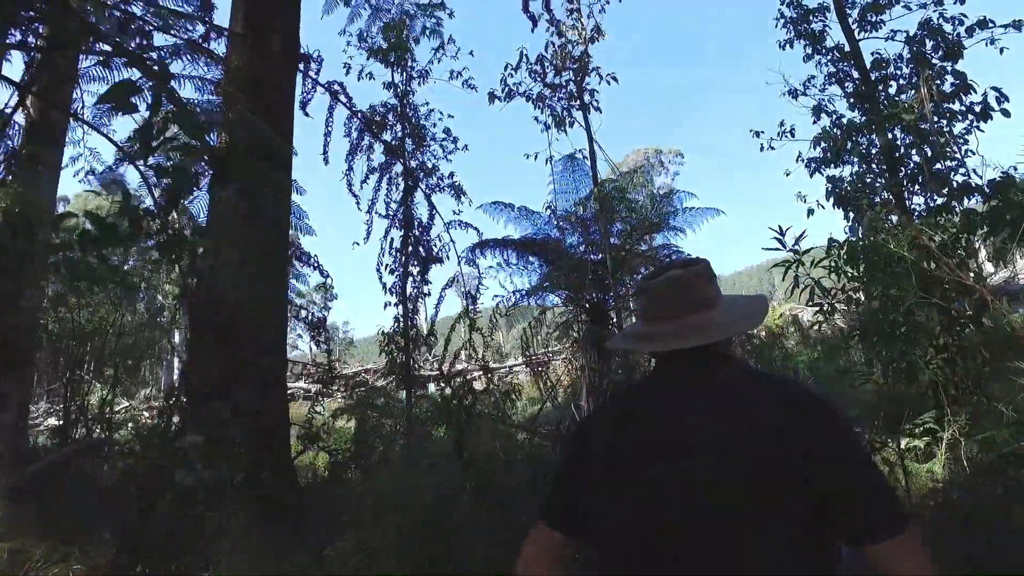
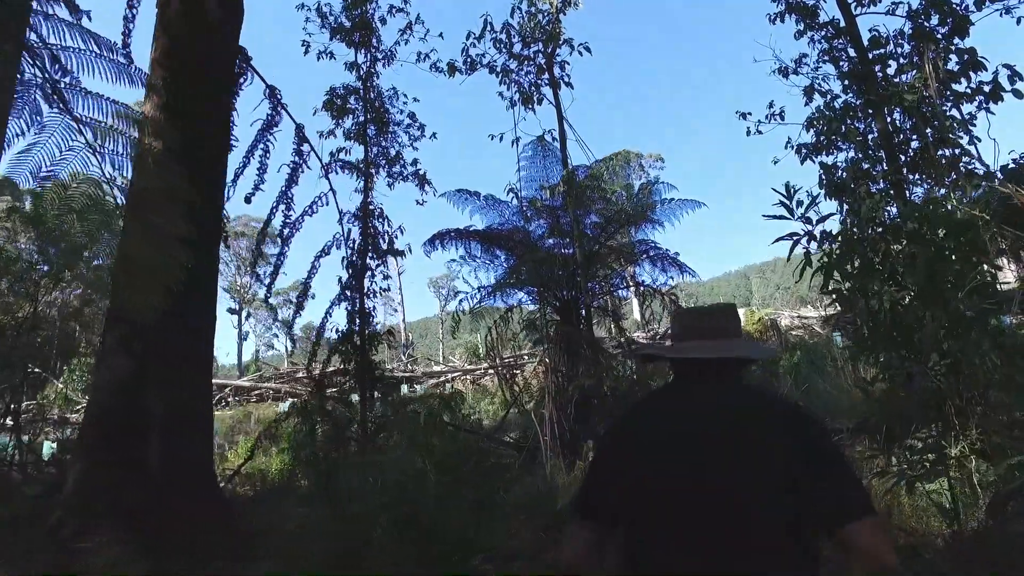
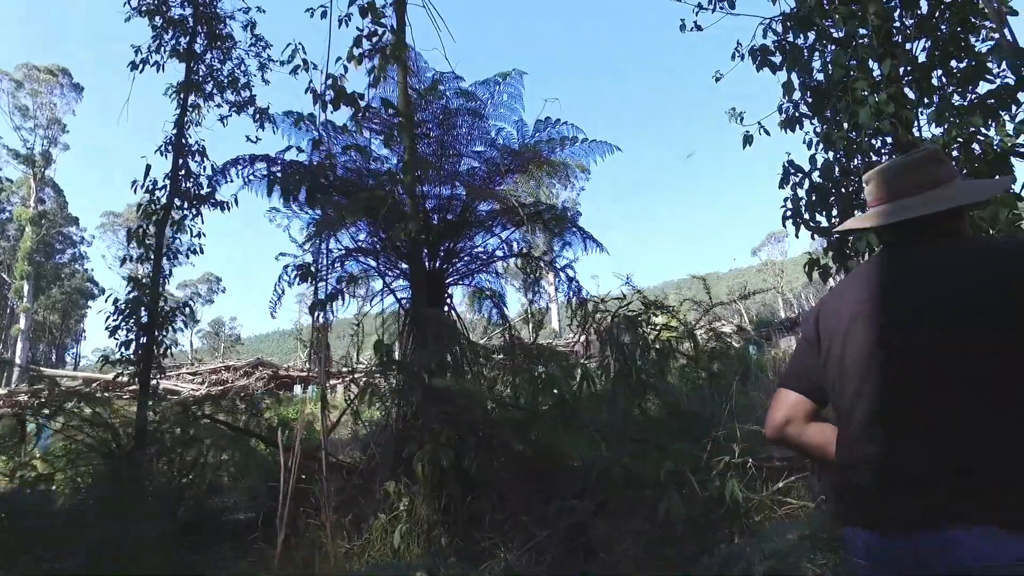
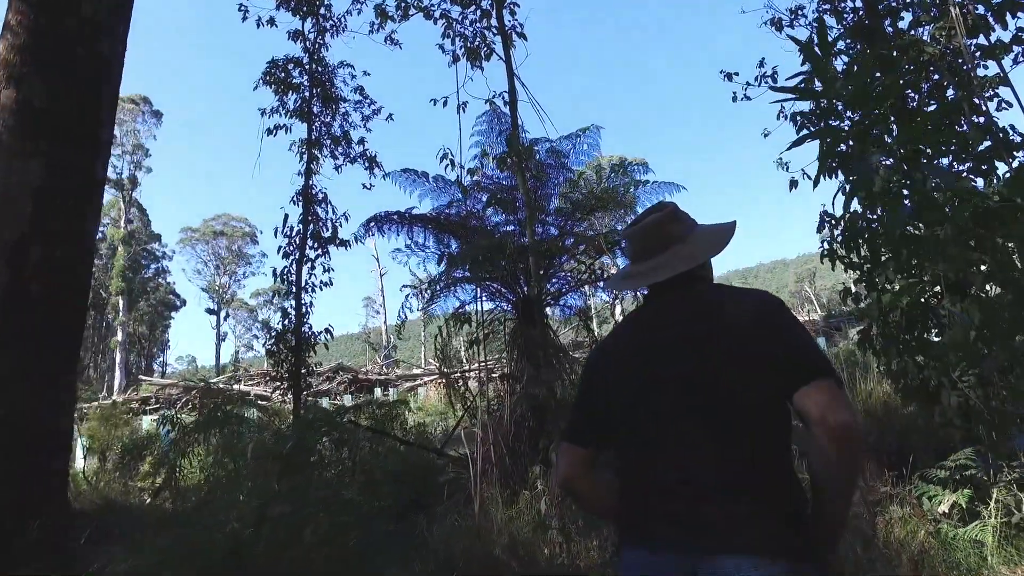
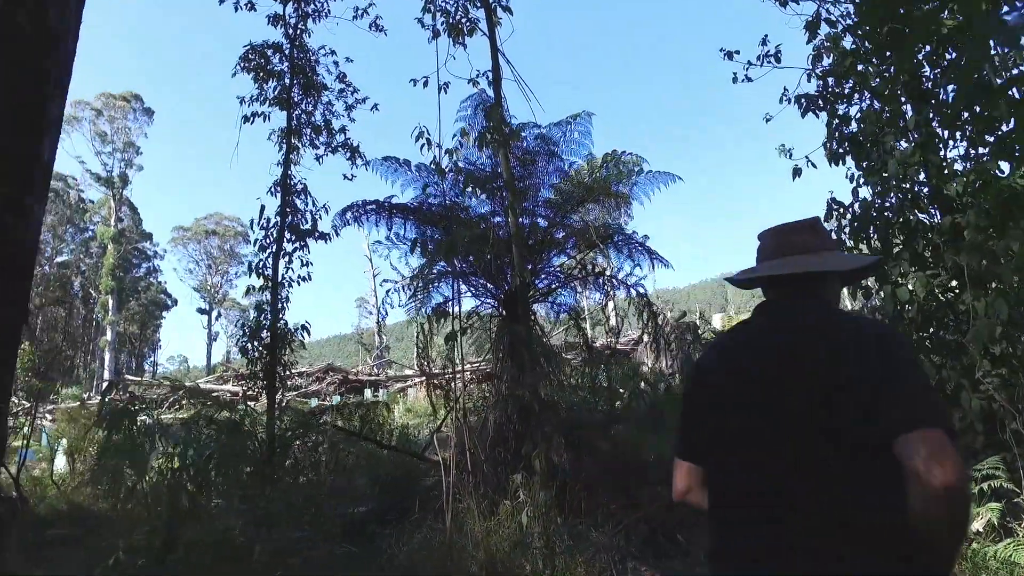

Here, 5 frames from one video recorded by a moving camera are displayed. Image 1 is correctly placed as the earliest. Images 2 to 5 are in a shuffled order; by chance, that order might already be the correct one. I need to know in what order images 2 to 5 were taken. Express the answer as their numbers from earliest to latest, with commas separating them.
2, 4, 5, 3
